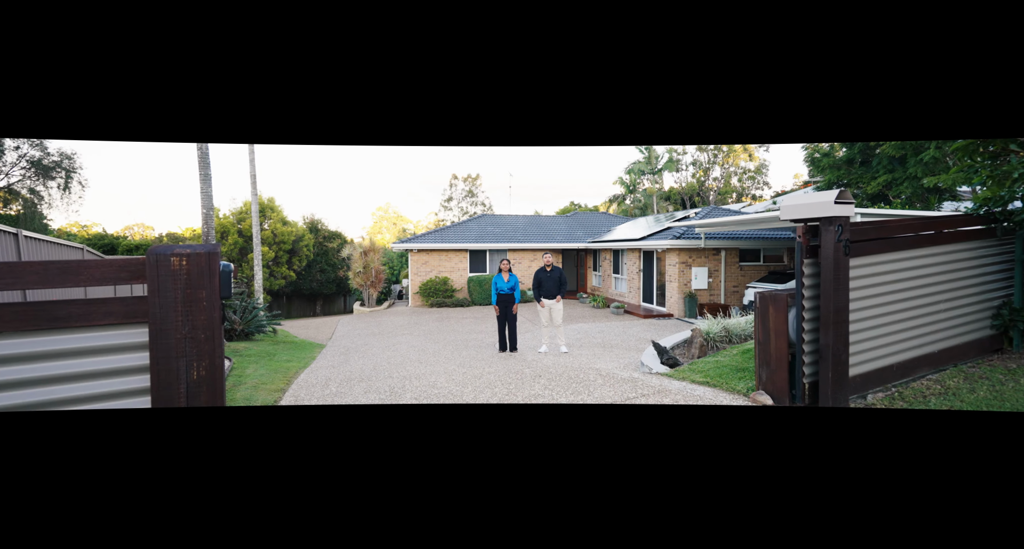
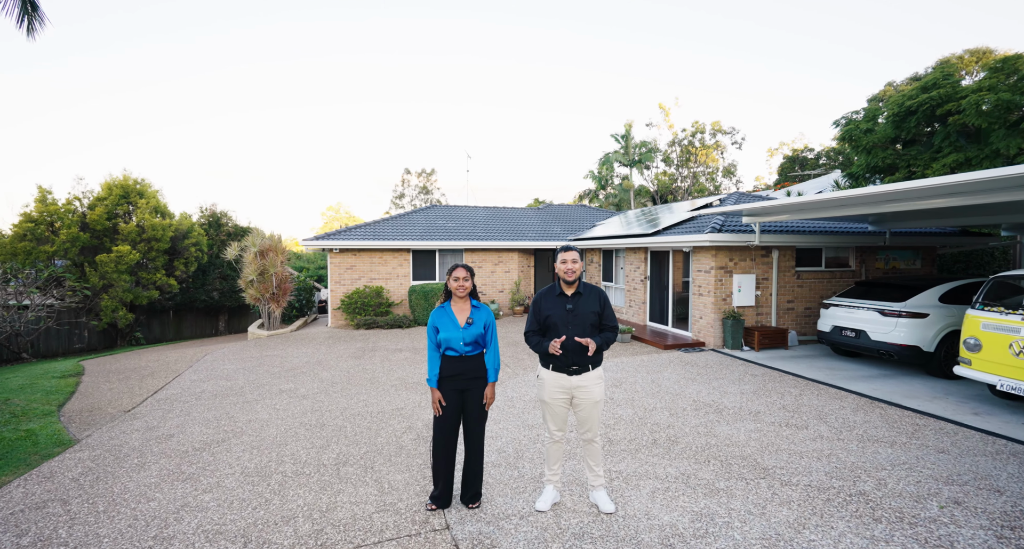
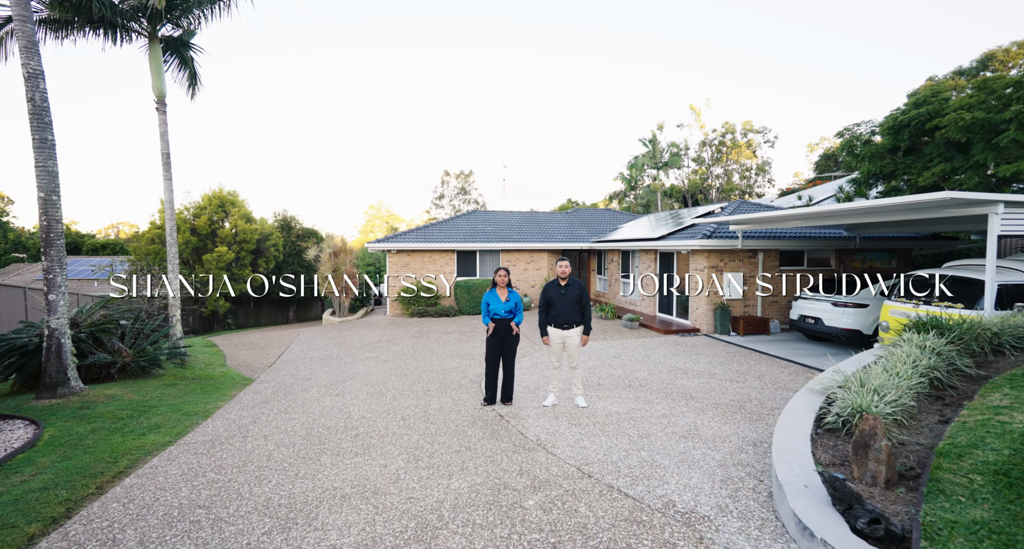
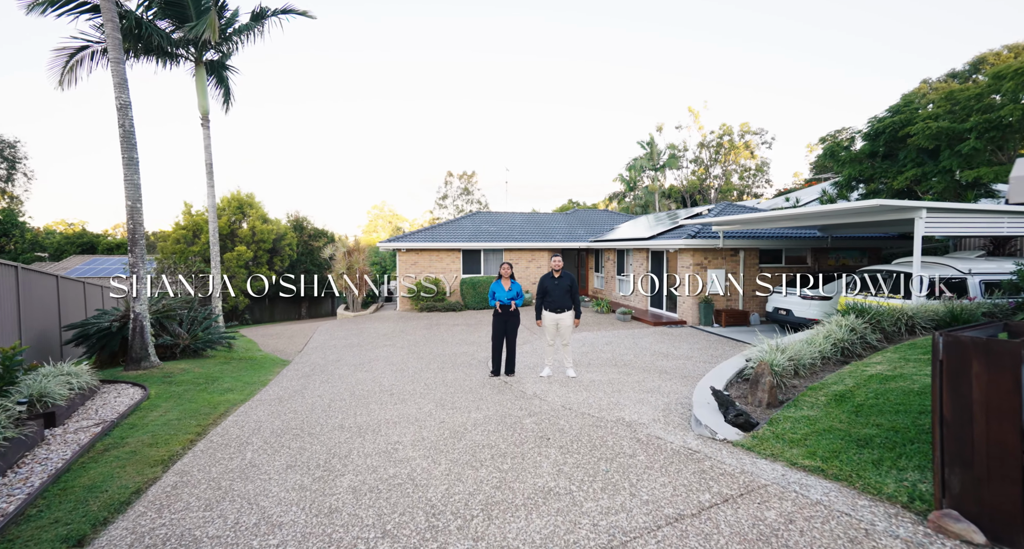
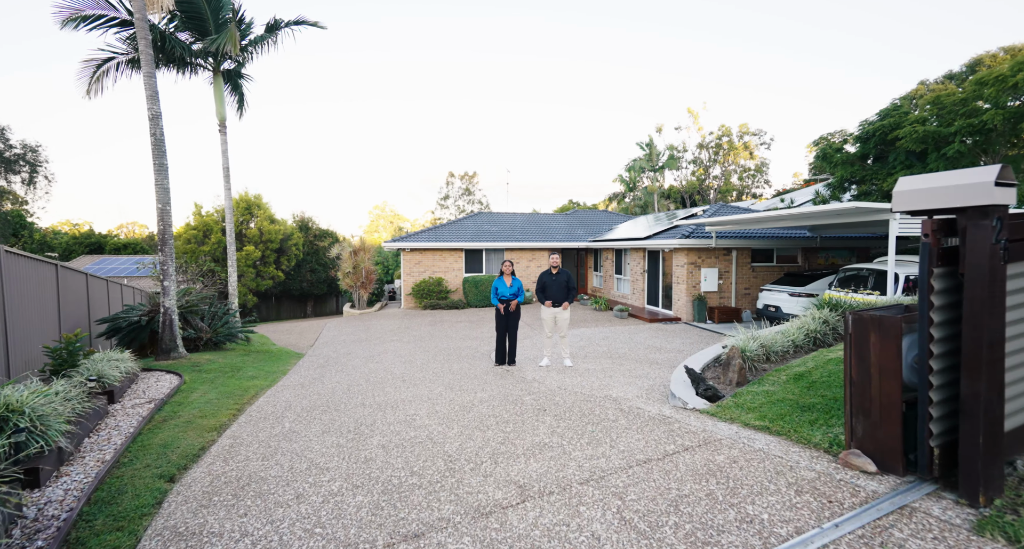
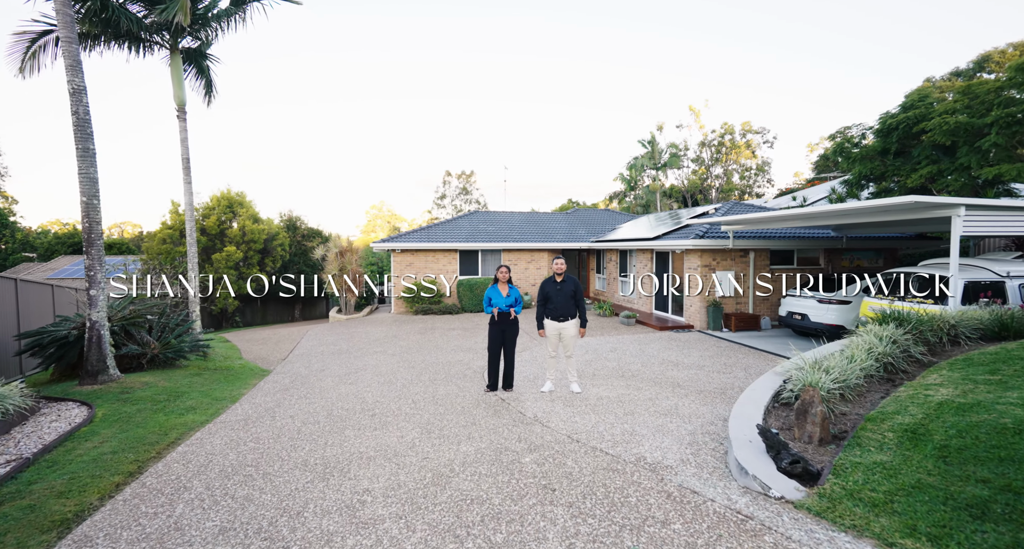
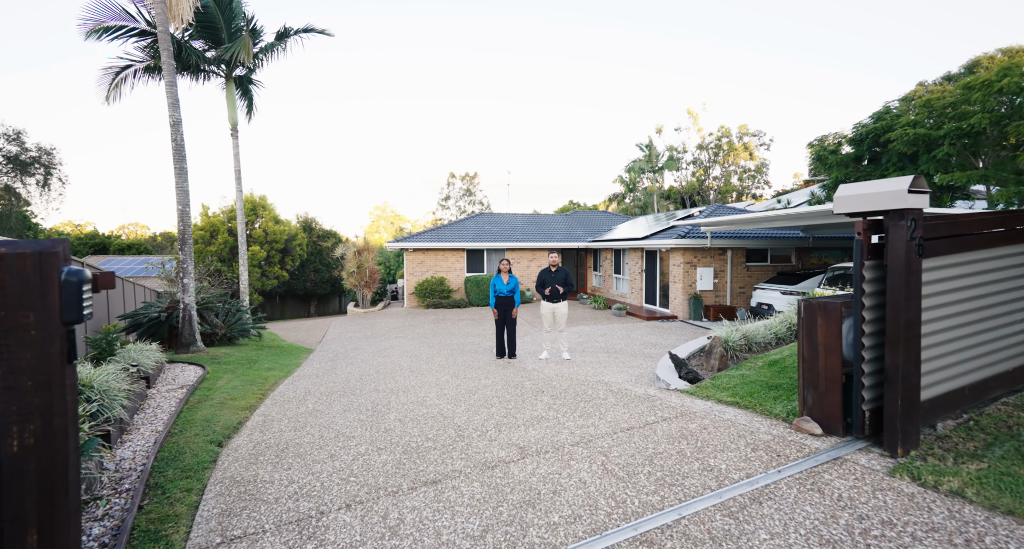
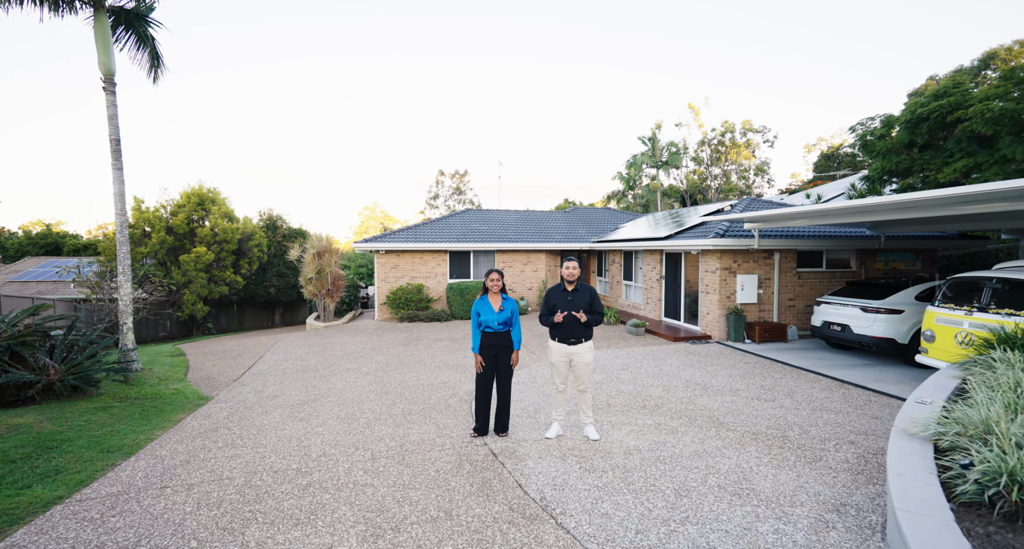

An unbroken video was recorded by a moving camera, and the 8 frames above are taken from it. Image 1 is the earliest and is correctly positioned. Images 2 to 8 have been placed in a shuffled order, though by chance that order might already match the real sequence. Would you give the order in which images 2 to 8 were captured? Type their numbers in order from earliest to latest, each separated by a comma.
7, 5, 4, 6, 3, 8, 2
